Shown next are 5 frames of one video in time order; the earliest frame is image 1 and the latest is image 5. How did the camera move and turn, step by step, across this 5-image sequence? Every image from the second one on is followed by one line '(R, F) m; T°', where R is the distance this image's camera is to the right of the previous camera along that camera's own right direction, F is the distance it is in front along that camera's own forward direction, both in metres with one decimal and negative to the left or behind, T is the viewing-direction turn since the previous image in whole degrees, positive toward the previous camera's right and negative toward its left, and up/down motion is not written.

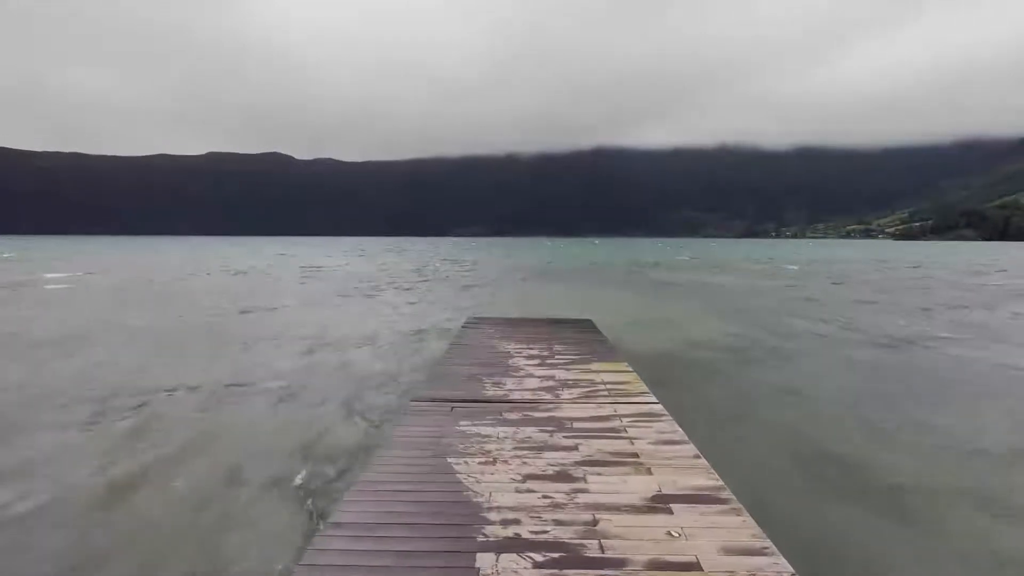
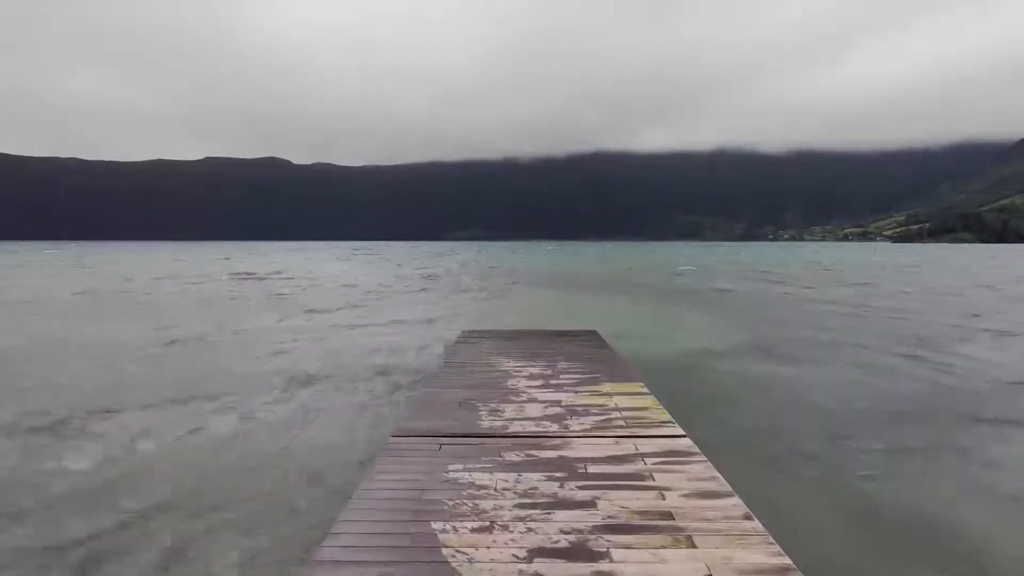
(0.0, +0.9) m; 0°
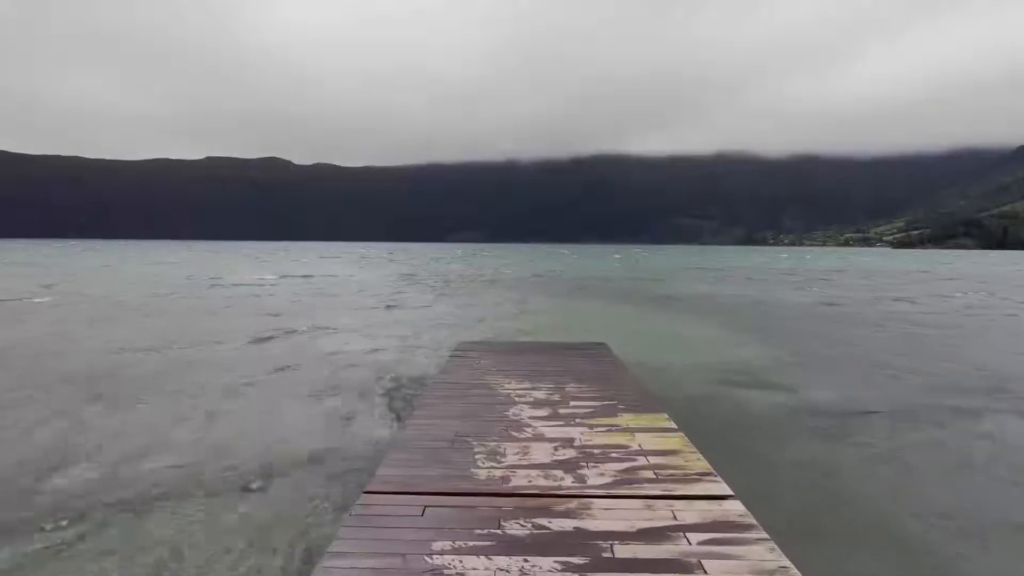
(0.0, +1.0) m; 0°
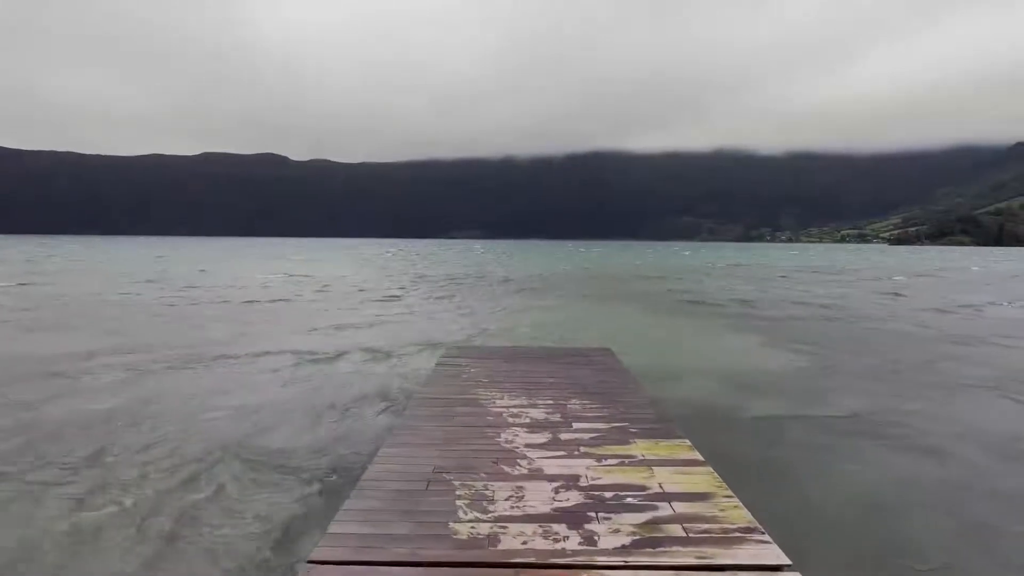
(+0.1, +0.9) m; 0°
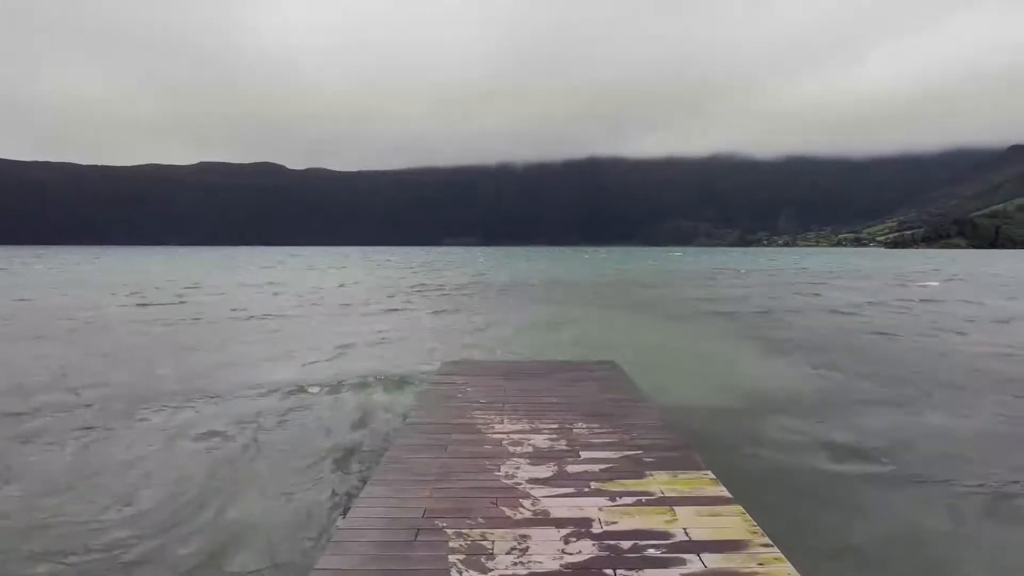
(0.0, +0.5) m; 0°
